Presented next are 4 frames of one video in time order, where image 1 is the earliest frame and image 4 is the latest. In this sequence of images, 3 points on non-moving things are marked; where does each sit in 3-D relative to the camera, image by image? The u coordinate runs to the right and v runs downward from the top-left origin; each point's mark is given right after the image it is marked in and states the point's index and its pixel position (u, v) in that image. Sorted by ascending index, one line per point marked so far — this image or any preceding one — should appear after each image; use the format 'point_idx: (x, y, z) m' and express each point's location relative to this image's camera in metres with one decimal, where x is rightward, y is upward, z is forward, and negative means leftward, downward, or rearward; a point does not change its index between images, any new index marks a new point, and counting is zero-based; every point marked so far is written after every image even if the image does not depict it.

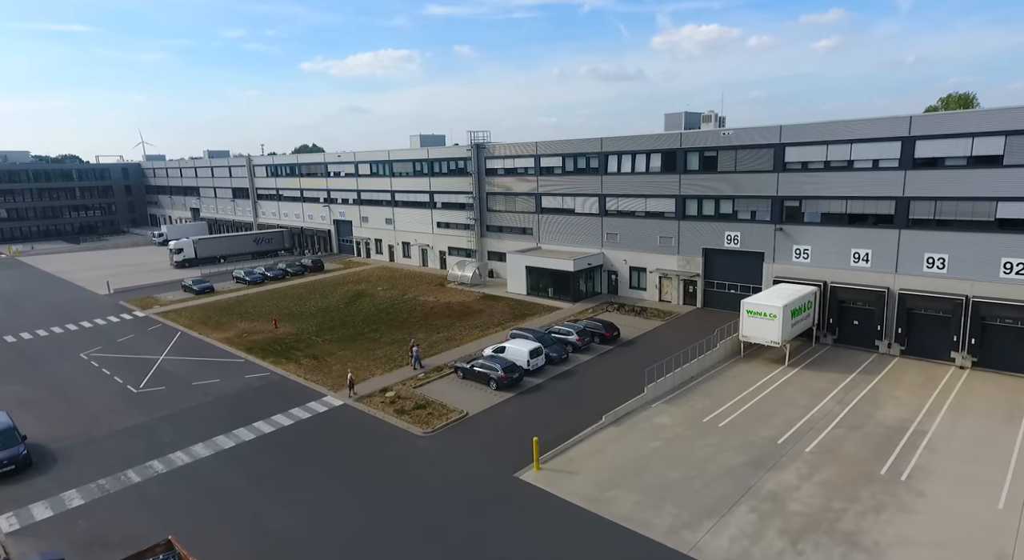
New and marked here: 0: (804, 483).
0: (+9.4, -6.6, +20.0) m
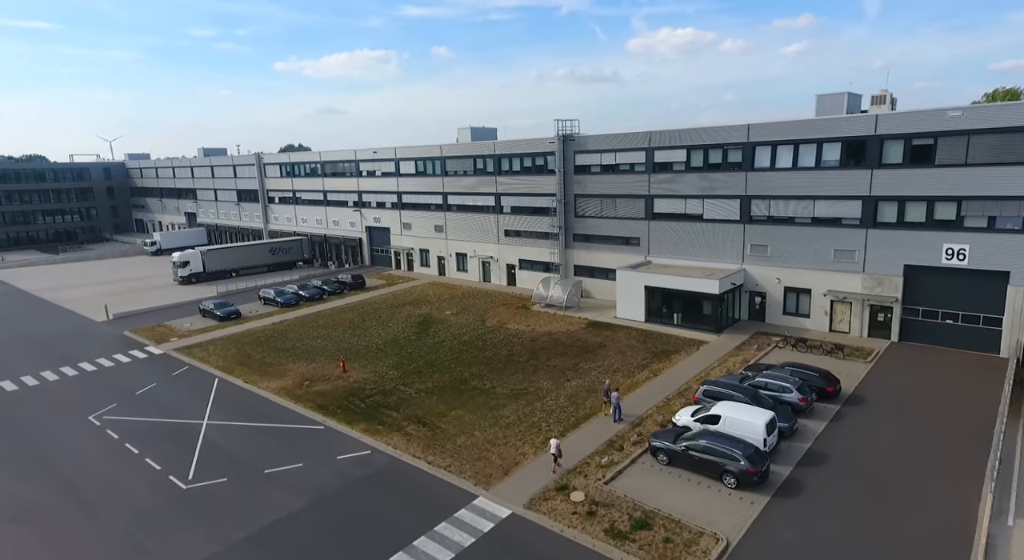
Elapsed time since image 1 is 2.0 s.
0: (+17.7, -7.9, +10.6) m
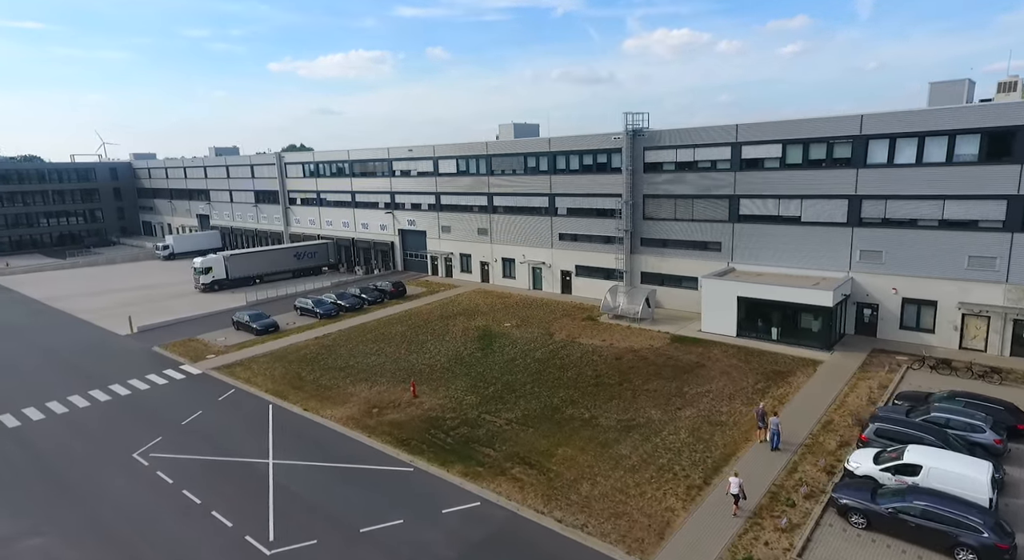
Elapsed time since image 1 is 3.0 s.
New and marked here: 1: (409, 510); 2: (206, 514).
0: (+22.3, -8.4, +6.5) m
1: (-3.3, -7.3, +19.7) m
2: (-9.8, -7.5, +19.8) m
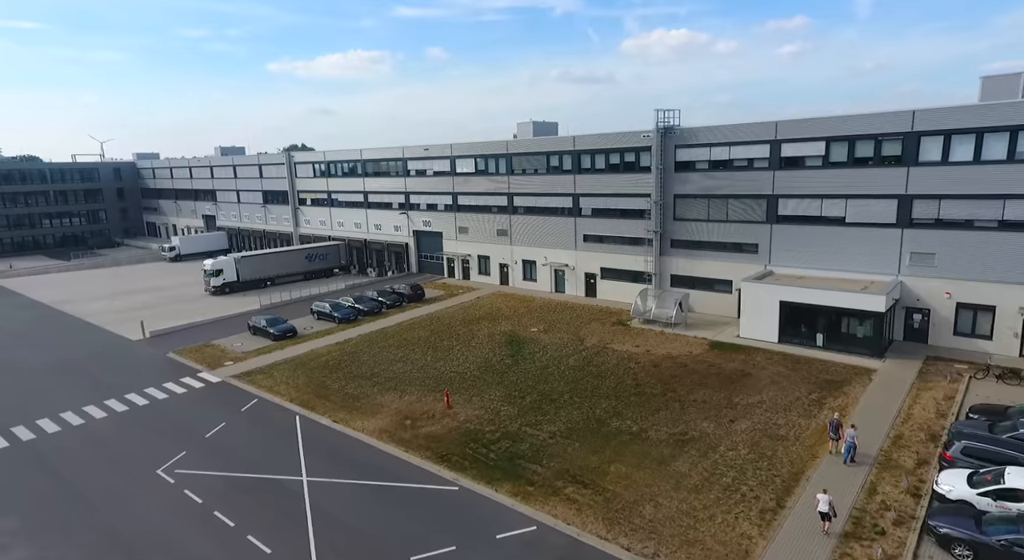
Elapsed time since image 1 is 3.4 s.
0: (+24.0, -8.5, +5.0) m
1: (-1.6, -7.5, +18.1) m
2: (-8.1, -7.7, +18.2) m
